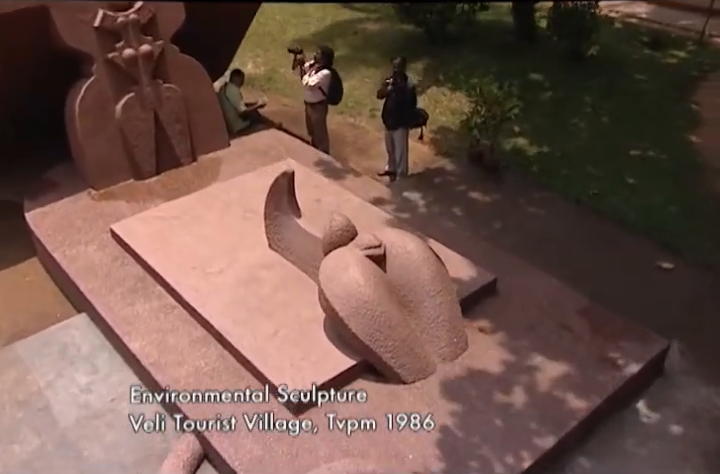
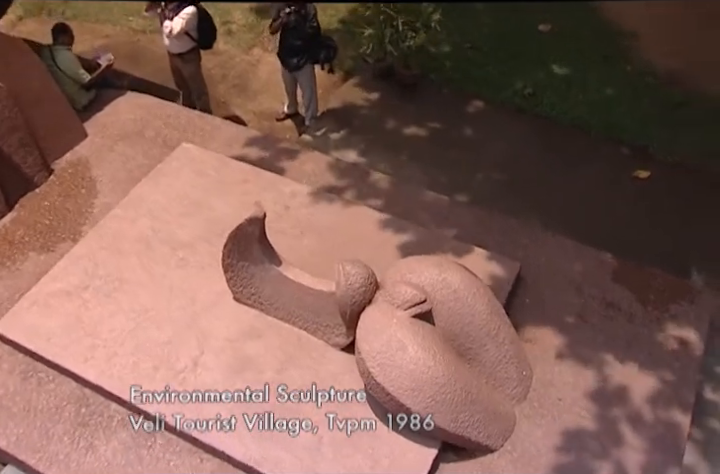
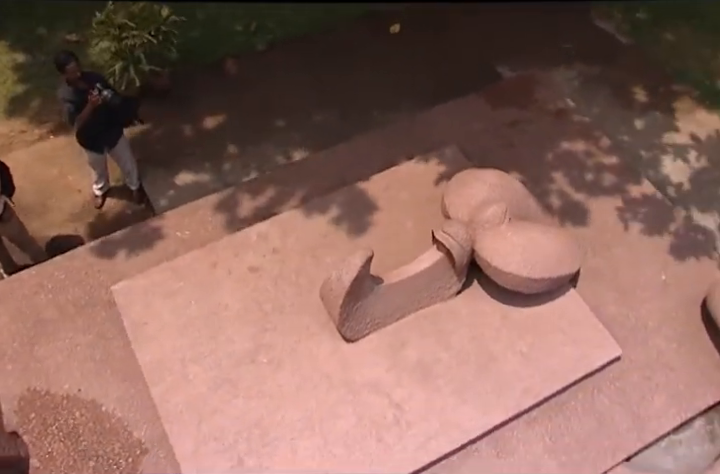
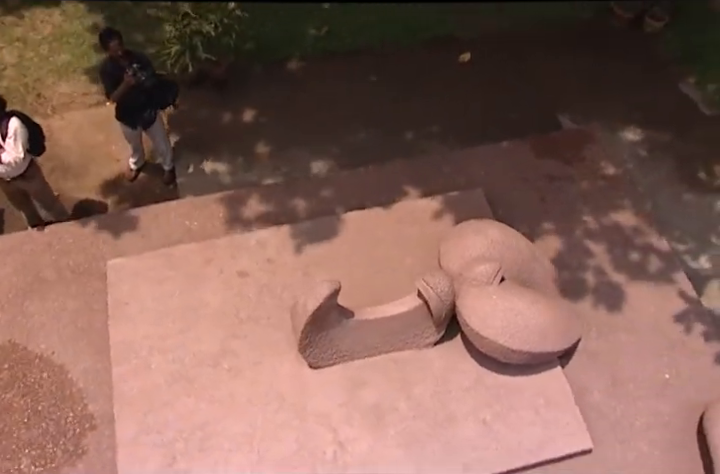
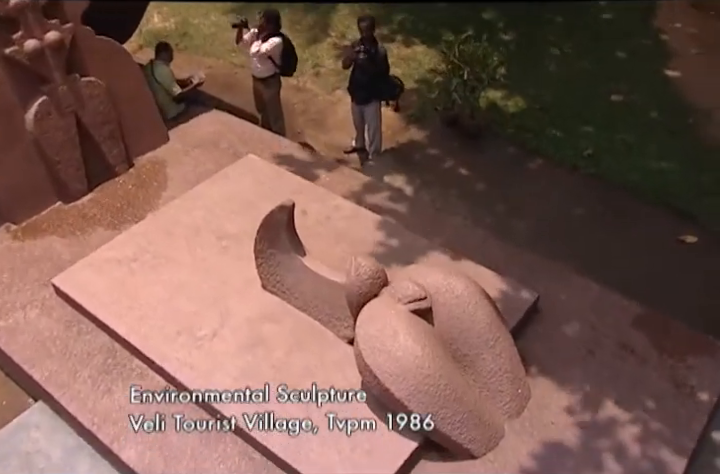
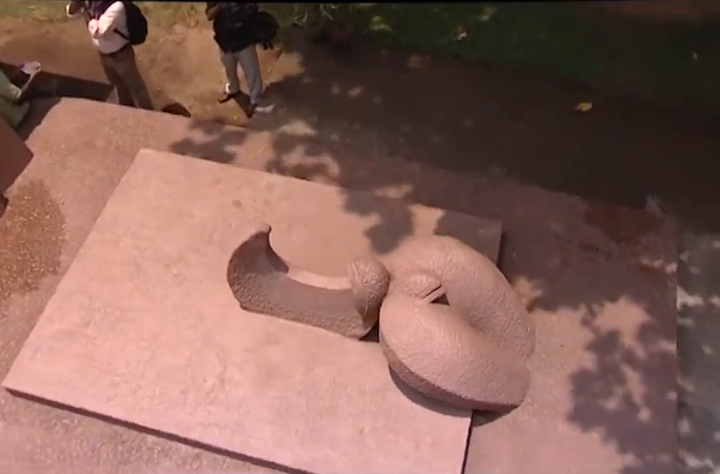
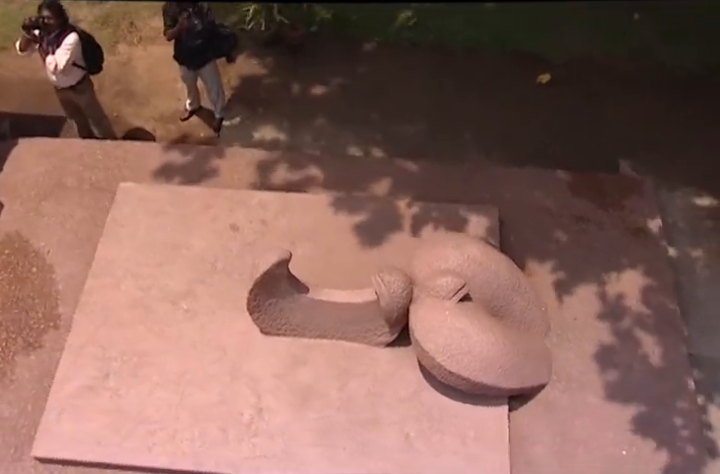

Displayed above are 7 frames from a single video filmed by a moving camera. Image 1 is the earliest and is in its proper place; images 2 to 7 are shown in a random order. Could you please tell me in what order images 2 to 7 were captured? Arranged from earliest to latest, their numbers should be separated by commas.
5, 2, 6, 7, 4, 3
